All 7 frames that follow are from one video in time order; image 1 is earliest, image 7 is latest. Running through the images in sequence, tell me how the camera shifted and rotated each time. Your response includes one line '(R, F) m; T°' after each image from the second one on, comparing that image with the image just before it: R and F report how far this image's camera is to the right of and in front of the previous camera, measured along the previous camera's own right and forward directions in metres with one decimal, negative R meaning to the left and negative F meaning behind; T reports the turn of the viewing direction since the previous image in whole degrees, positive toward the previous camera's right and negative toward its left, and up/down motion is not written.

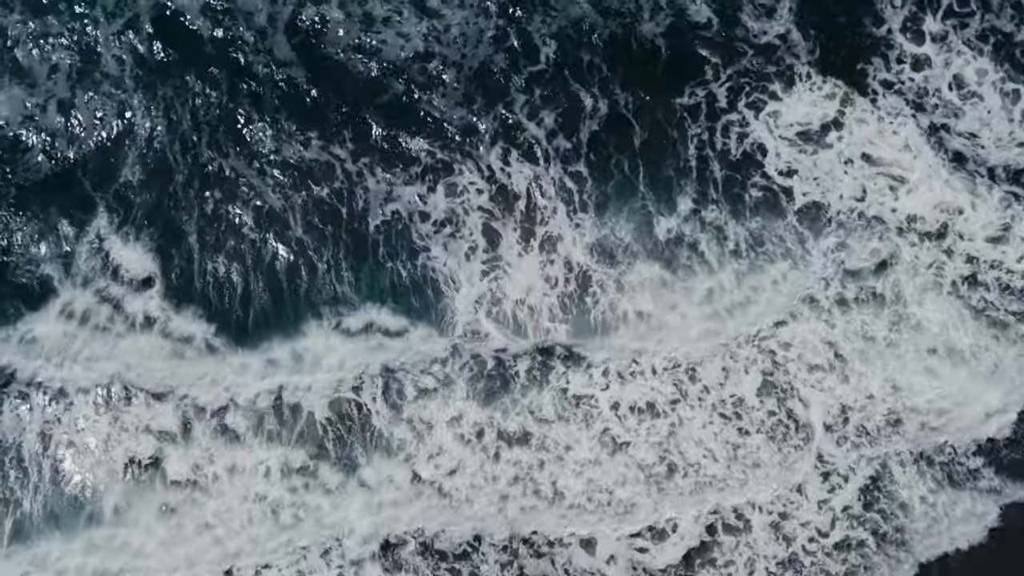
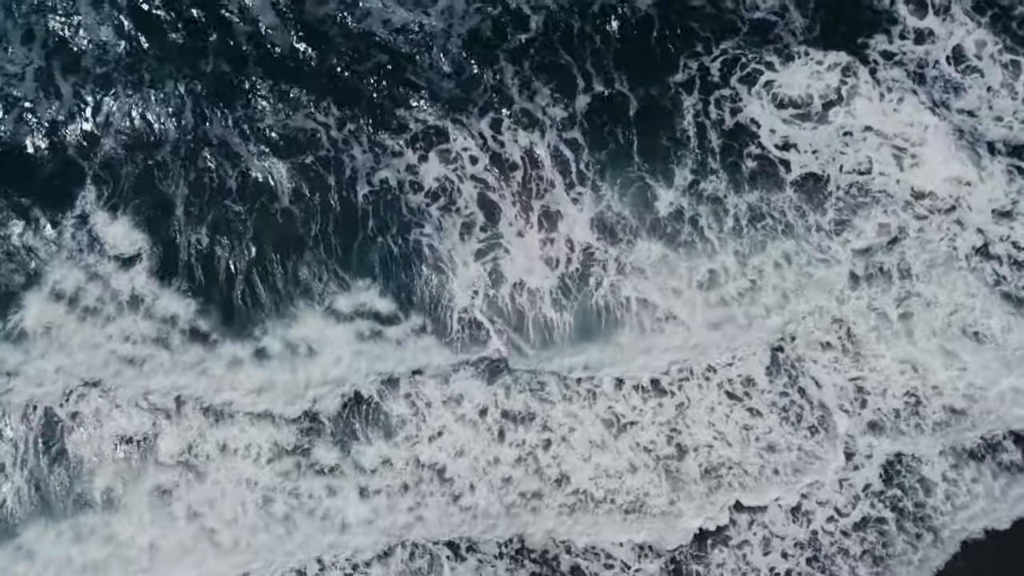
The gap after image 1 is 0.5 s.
(0.0, +0.8) m; 0°
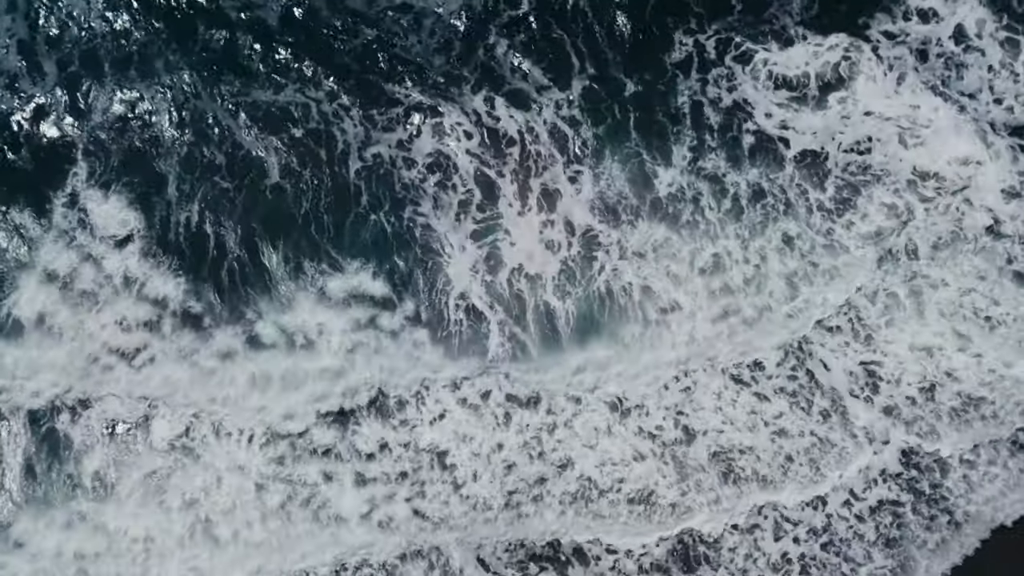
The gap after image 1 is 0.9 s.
(-0.1, +0.6) m; 0°
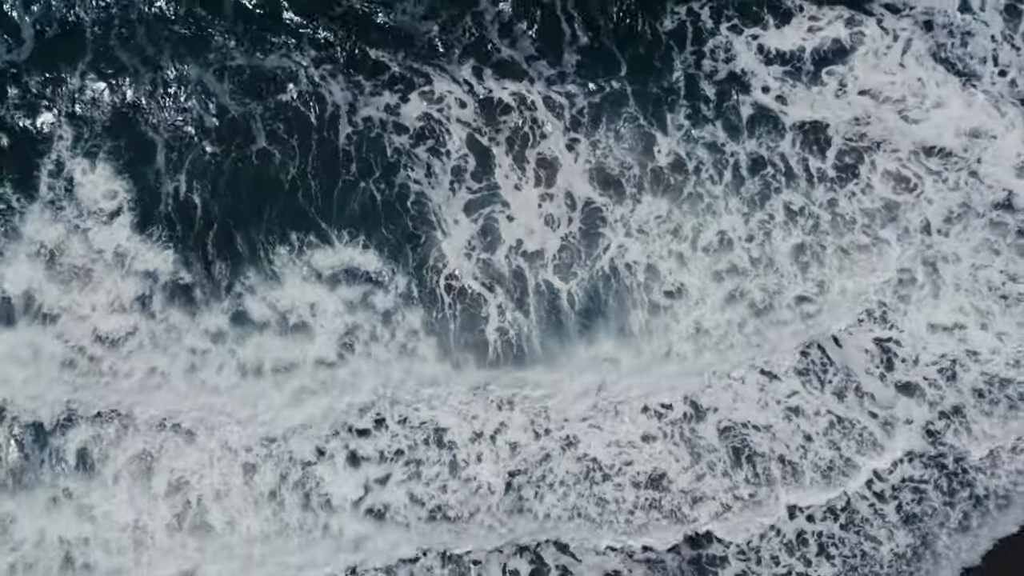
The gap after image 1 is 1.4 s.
(-0.1, +0.9) m; 0°
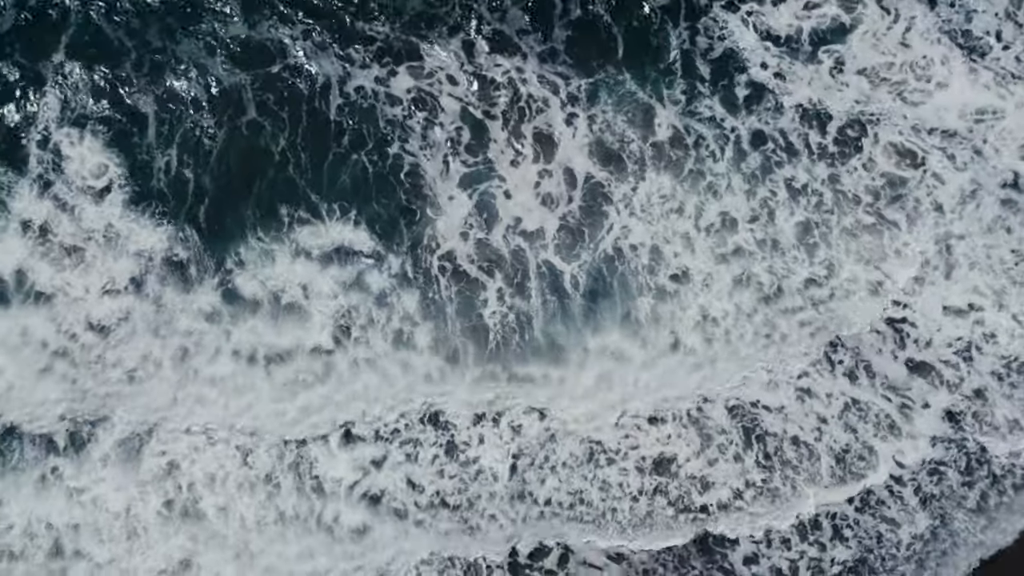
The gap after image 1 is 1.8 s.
(-0.1, +0.6) m; 0°
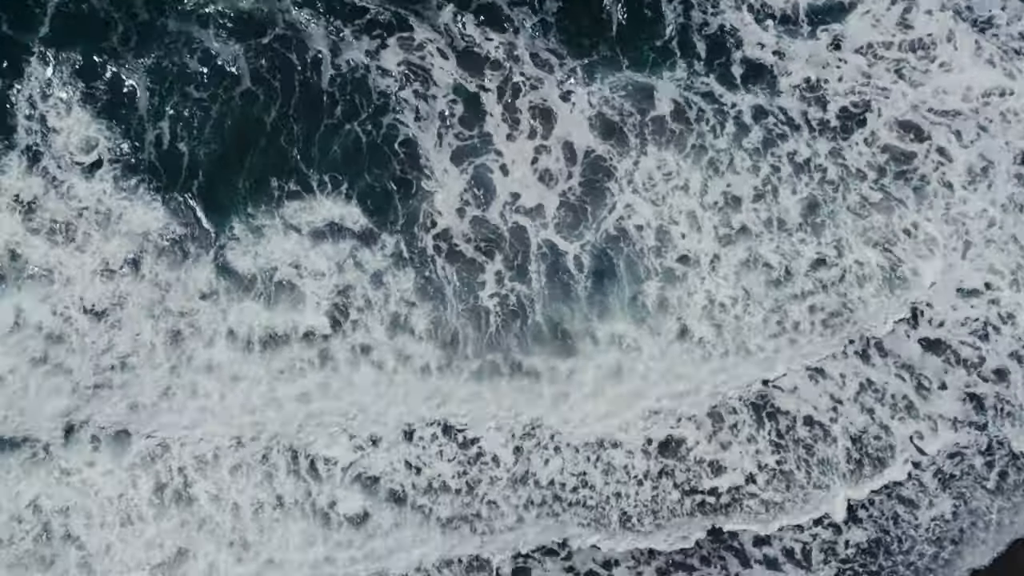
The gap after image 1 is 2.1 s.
(-0.1, +0.6) m; 0°
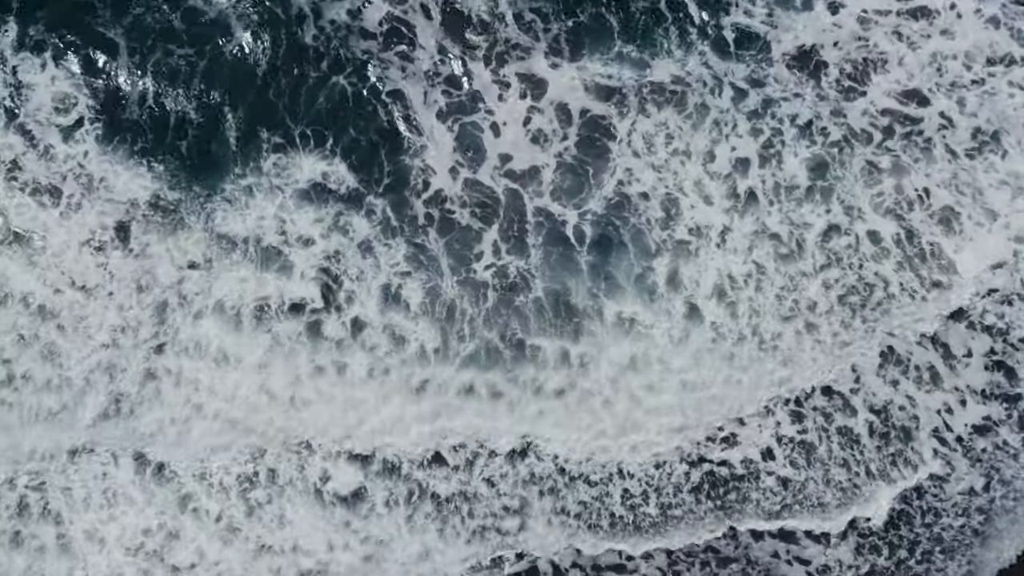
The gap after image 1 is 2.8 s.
(-0.1, +0.8) m; 0°
